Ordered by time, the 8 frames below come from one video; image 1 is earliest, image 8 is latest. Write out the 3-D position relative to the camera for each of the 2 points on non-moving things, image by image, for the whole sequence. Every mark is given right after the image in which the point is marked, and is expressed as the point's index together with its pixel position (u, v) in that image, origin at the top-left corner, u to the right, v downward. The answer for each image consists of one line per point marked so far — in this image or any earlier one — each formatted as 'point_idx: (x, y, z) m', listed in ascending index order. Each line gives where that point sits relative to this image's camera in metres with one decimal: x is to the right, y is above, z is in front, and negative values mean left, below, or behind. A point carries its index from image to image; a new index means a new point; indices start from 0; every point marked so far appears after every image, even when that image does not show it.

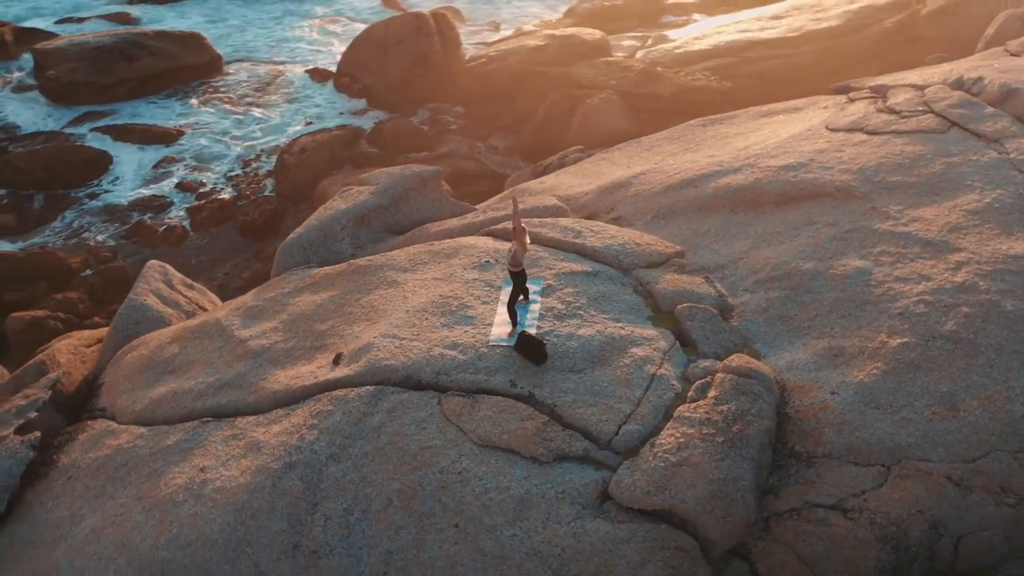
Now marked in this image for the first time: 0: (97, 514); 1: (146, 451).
0: (-2.2, -1.2, +5.7) m
1: (-2.0, -0.9, +6.0) m
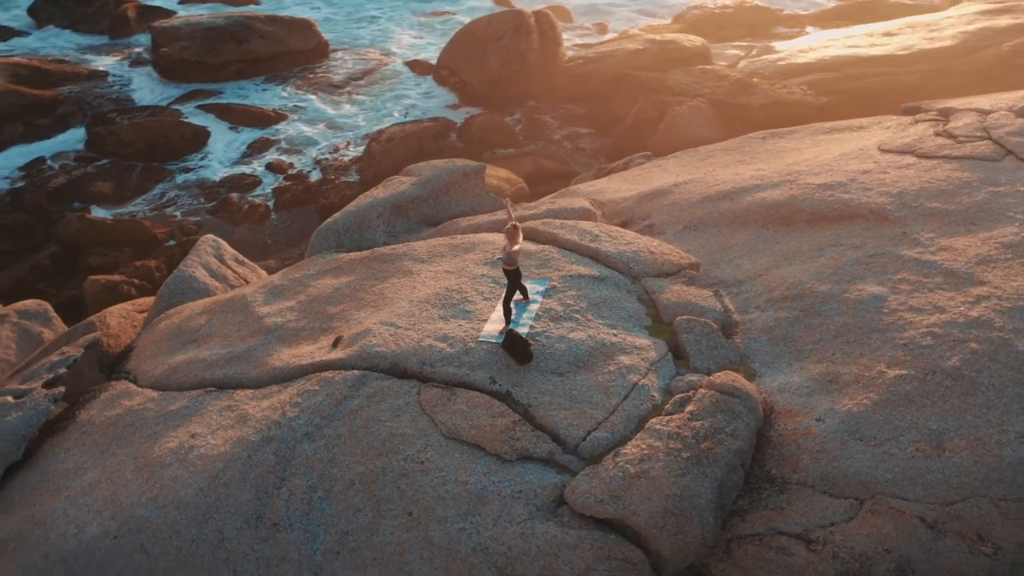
0: (-2.3, -1.0, +6.0) m
1: (-2.1, -0.7, +6.3) m
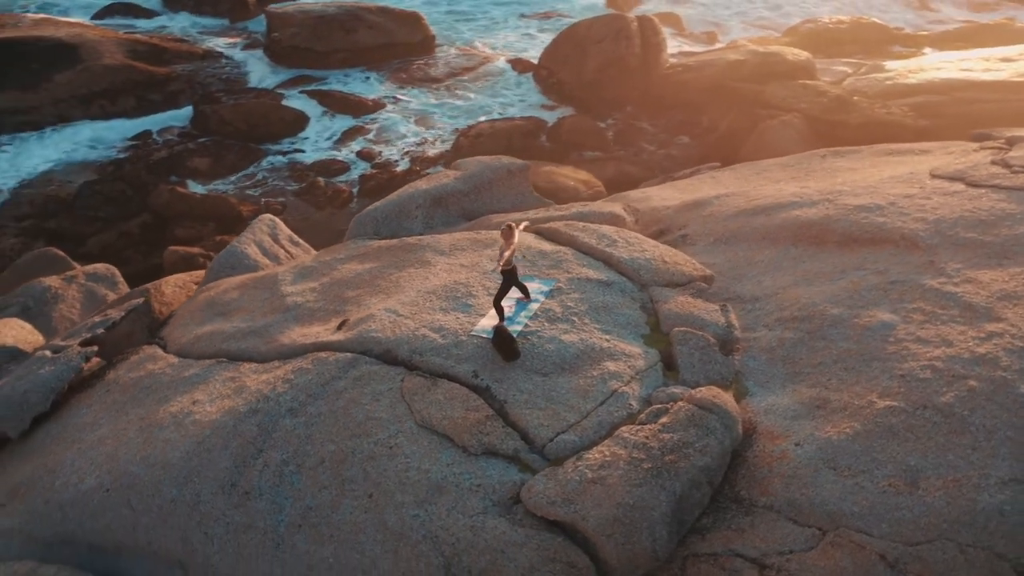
0: (-2.4, -0.8, +6.3) m
1: (-2.1, -0.5, +6.5) m
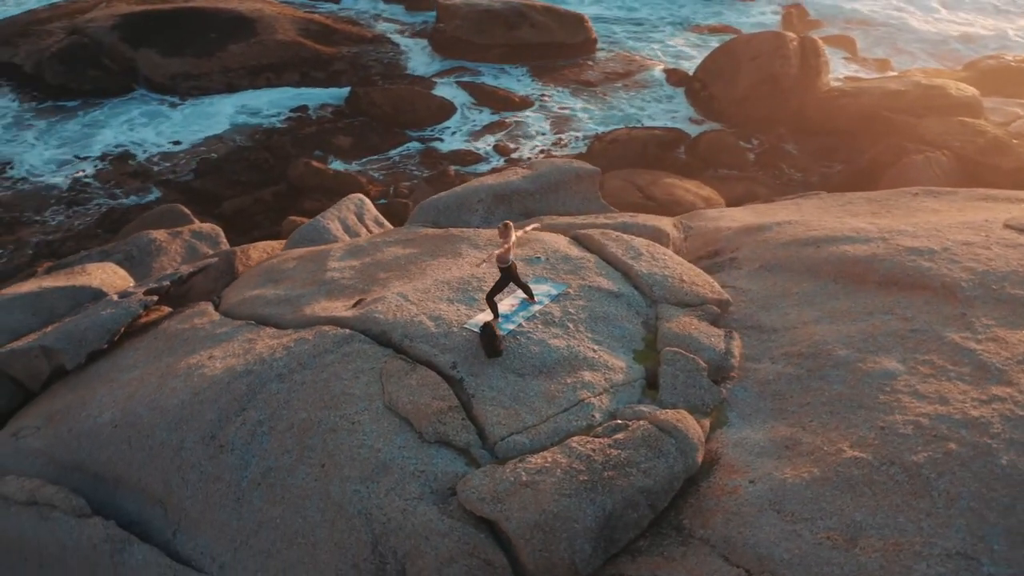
0: (-2.3, -0.5, +6.8) m
1: (-2.0, -0.3, +7.0) m
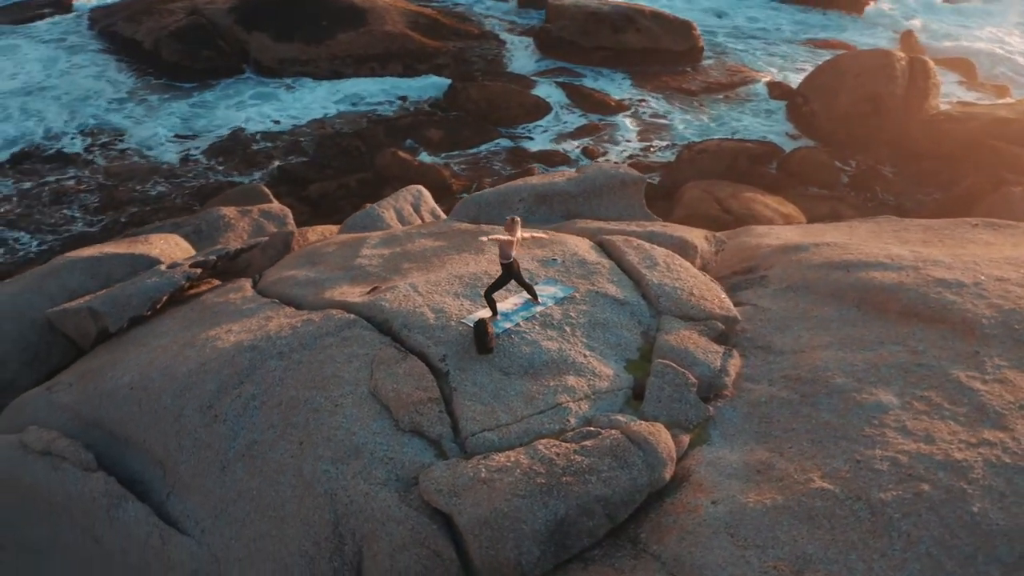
0: (-2.3, -0.3, +7.1) m
1: (-1.9, -0.1, +7.2) m
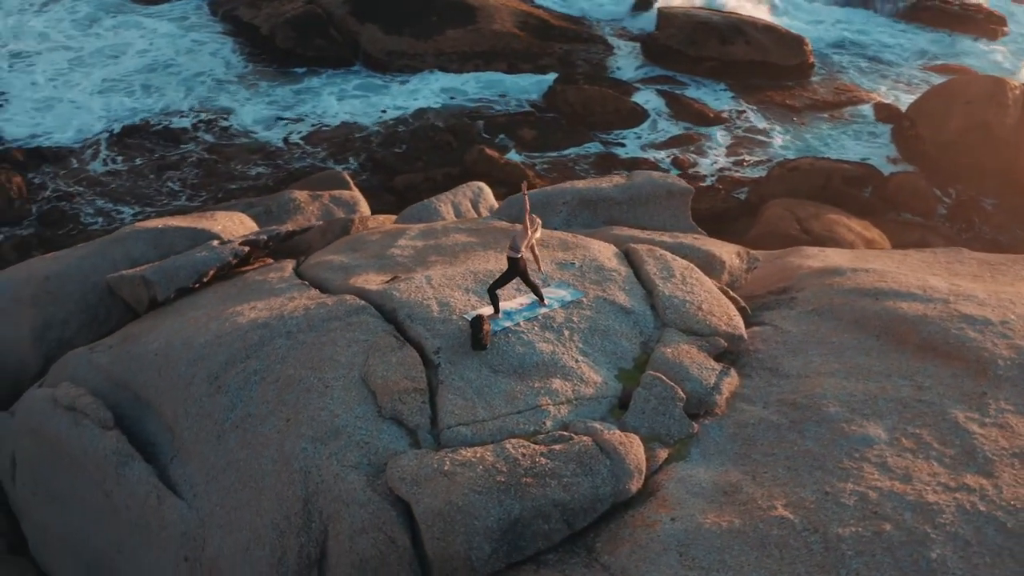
0: (-2.1, -0.1, +7.4) m
1: (-1.7, 0.0, +7.5) m
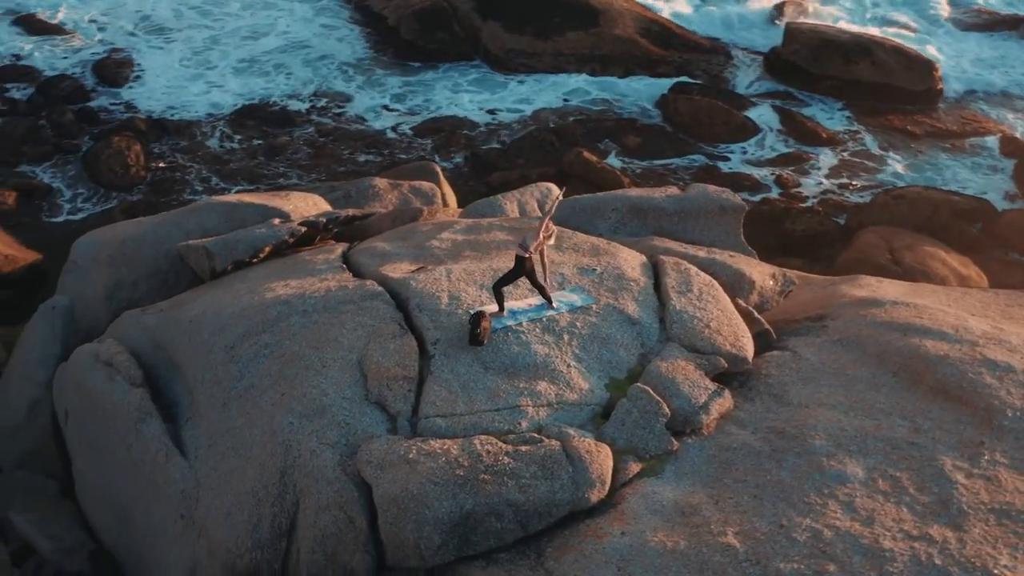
0: (-1.9, +0.1, +7.7) m
1: (-1.4, +0.2, +7.7) m
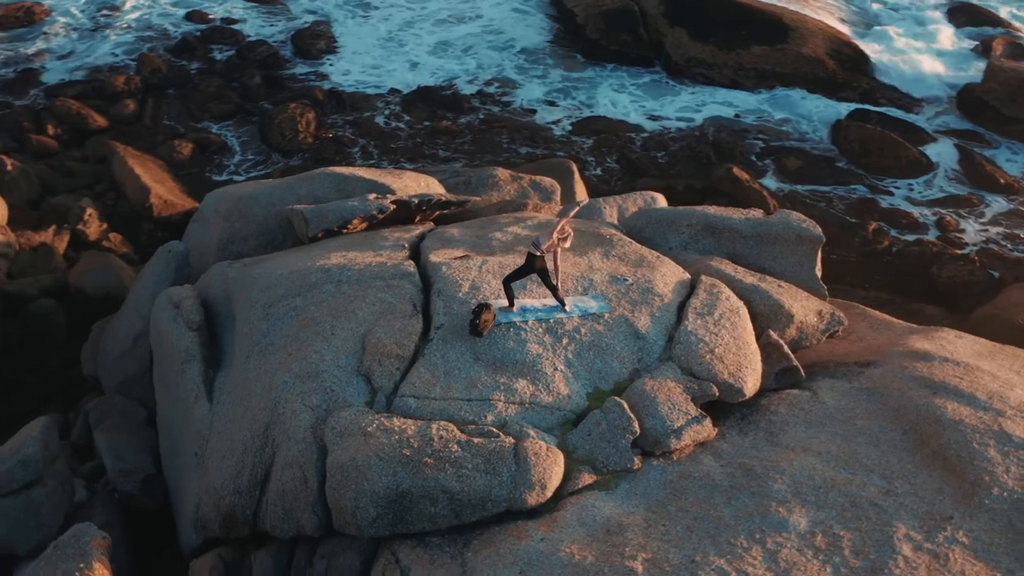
0: (-1.4, +0.3, +8.1) m
1: (-1.0, +0.4, +8.0) m
